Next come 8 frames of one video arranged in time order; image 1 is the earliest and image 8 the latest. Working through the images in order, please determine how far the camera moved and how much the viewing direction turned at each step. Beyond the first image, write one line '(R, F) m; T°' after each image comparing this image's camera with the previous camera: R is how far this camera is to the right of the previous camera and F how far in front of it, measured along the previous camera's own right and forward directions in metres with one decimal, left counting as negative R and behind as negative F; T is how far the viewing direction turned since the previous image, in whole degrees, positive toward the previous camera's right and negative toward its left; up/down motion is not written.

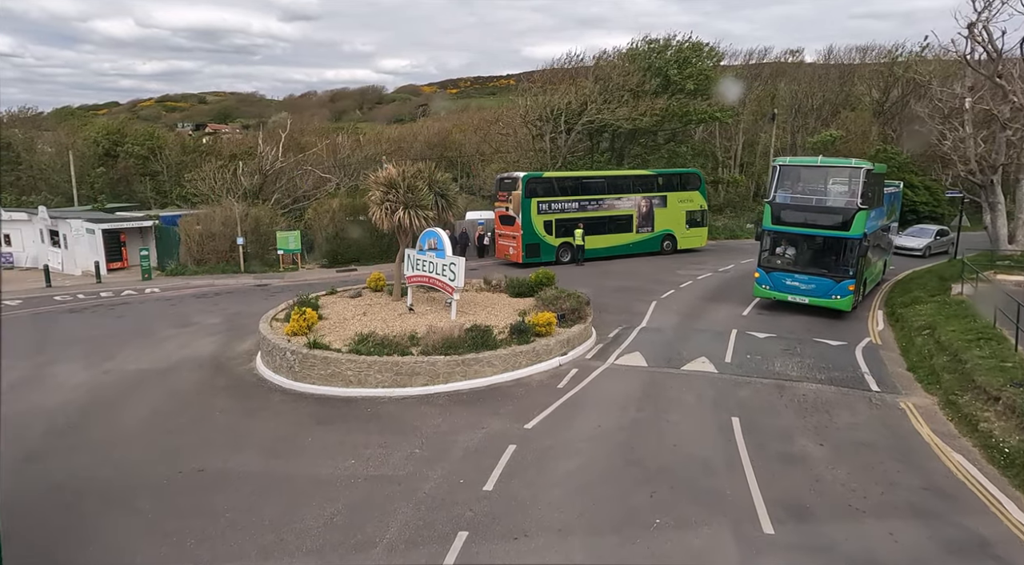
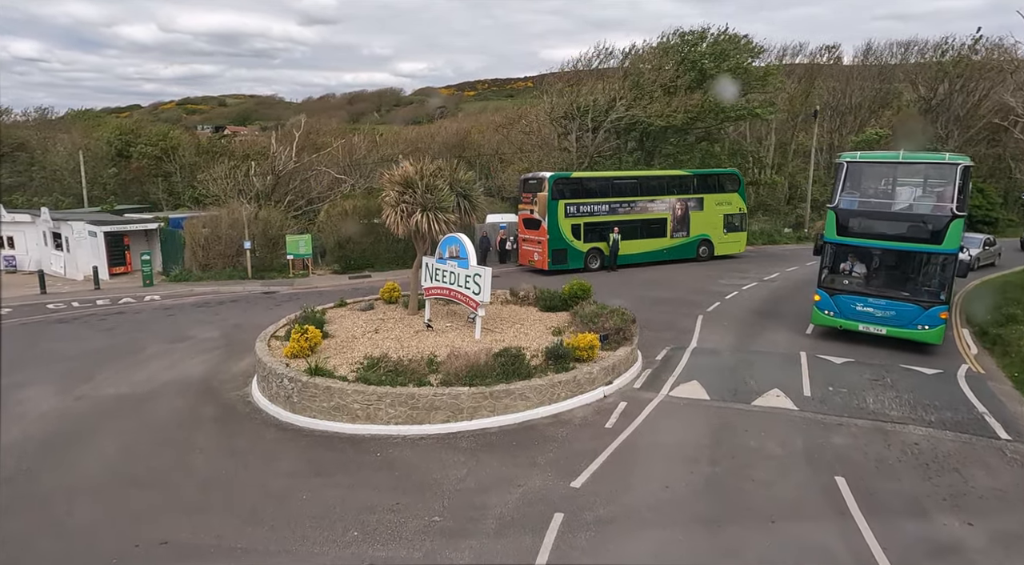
(-0.3, +1.8) m; -1°
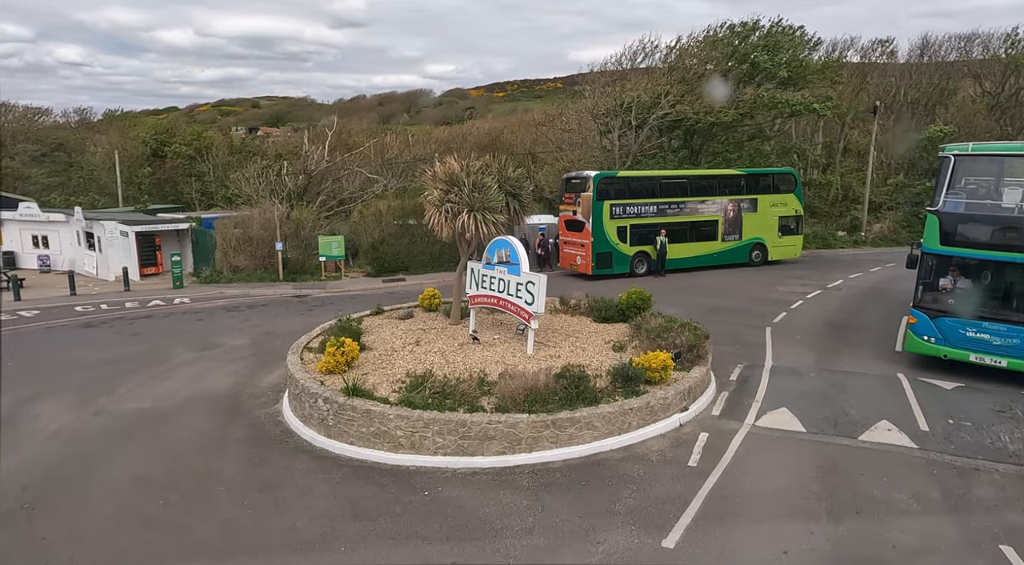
(-0.5, +1.2) m; -2°
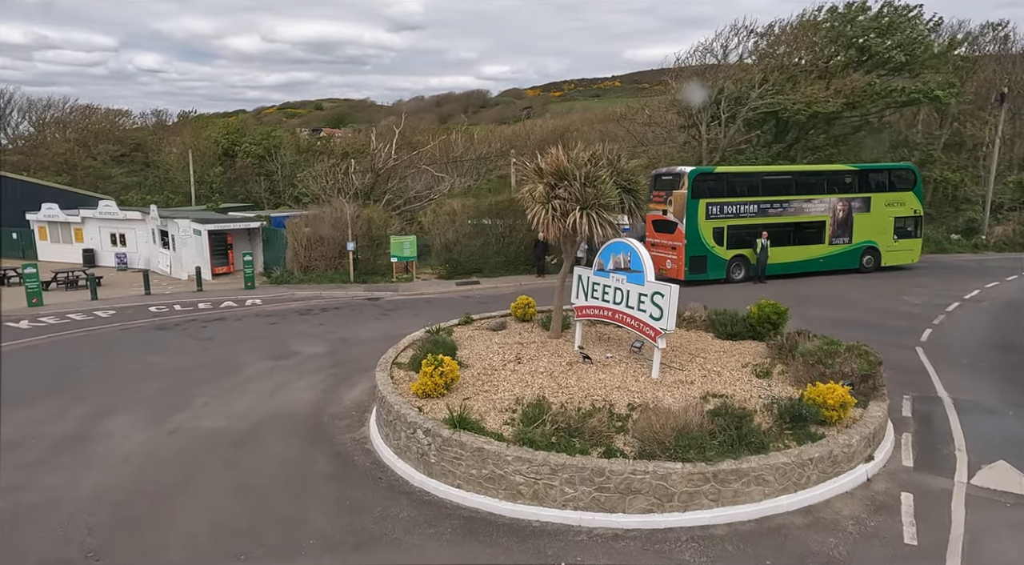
(-1.1, +1.5) m; -5°
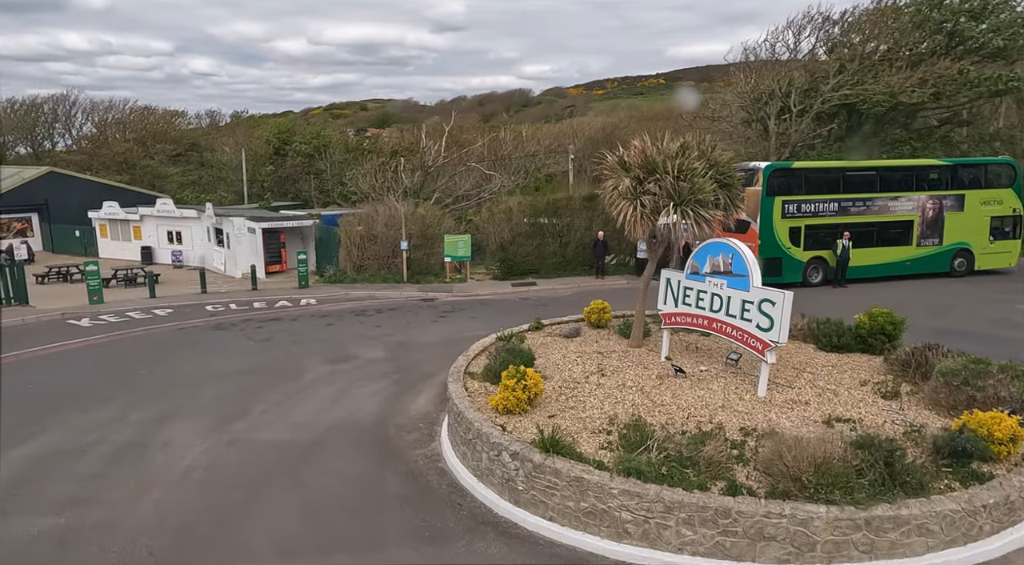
(-0.7, +0.9) m; -4°
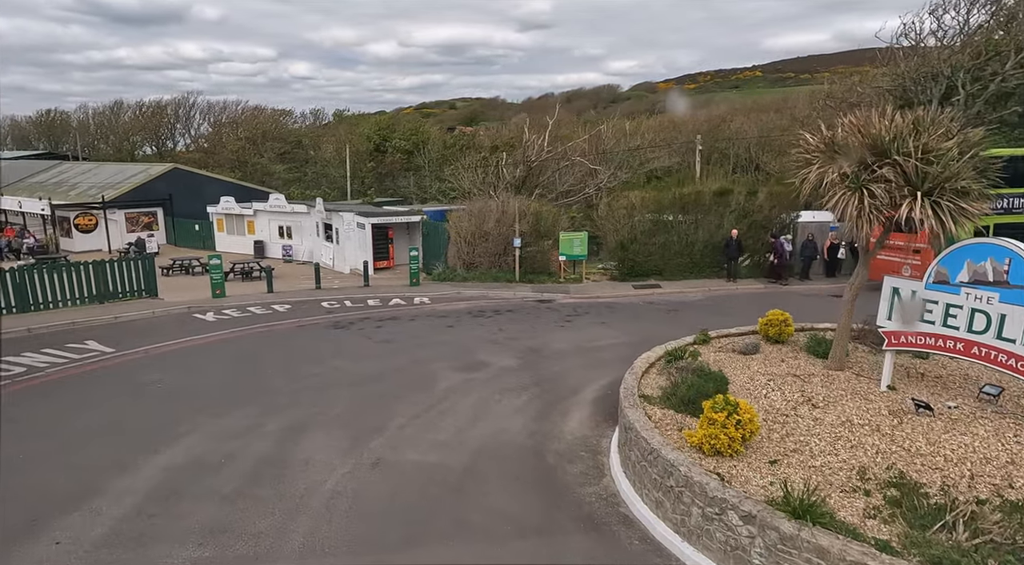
(-1.4, +1.4) m; -8°
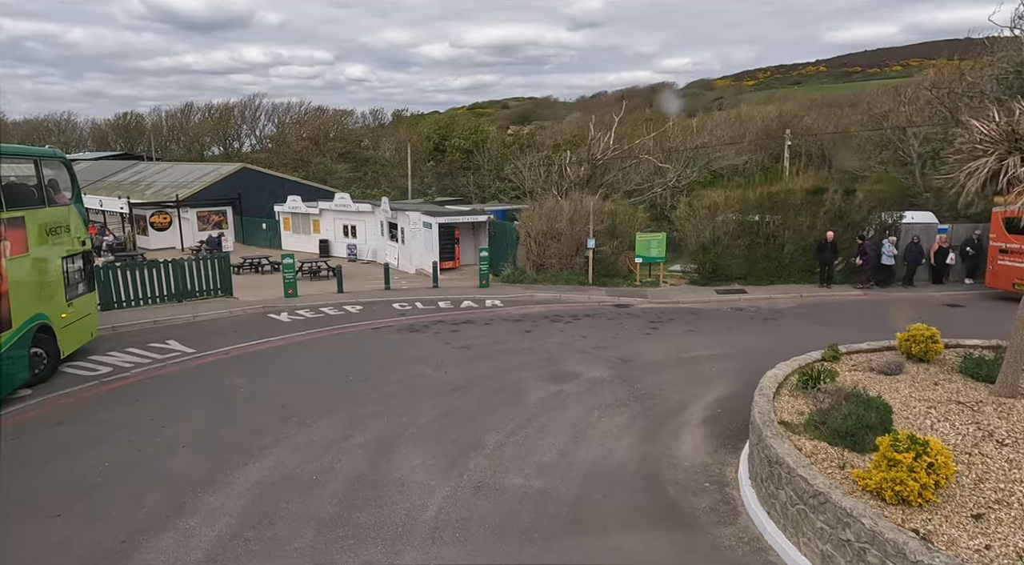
(-0.8, +0.8) m; -5°
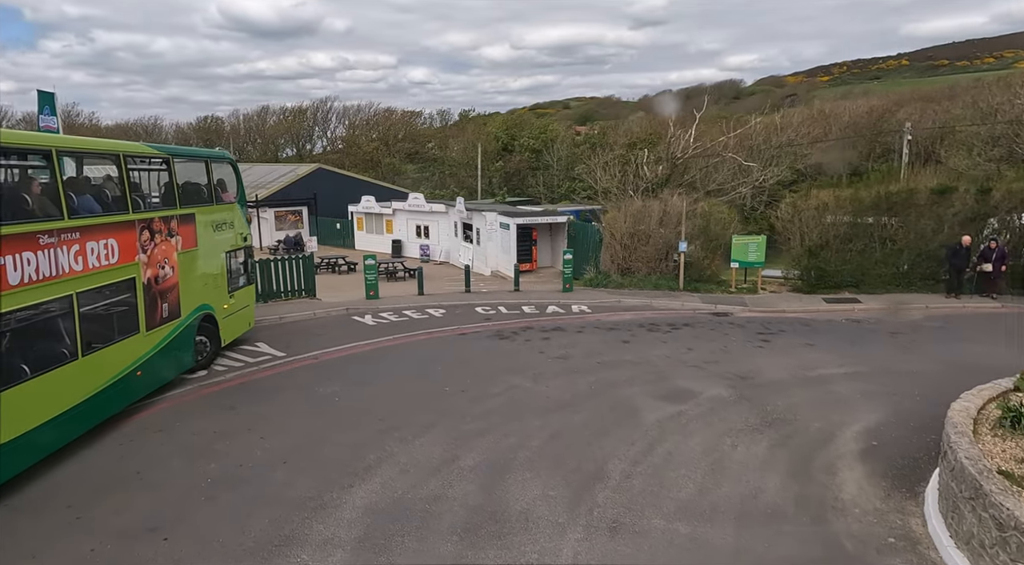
(-0.9, +0.9) m; -5°
